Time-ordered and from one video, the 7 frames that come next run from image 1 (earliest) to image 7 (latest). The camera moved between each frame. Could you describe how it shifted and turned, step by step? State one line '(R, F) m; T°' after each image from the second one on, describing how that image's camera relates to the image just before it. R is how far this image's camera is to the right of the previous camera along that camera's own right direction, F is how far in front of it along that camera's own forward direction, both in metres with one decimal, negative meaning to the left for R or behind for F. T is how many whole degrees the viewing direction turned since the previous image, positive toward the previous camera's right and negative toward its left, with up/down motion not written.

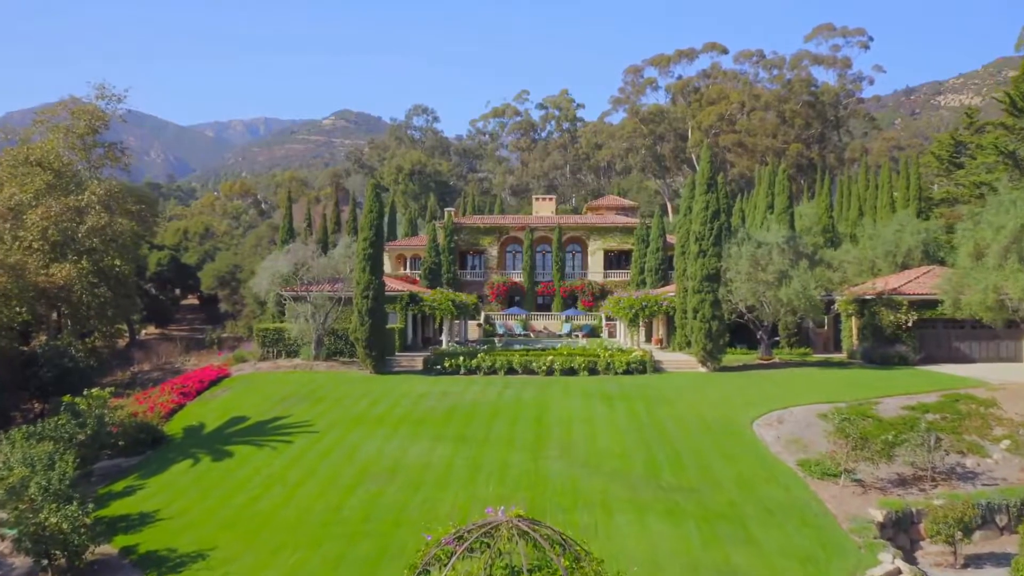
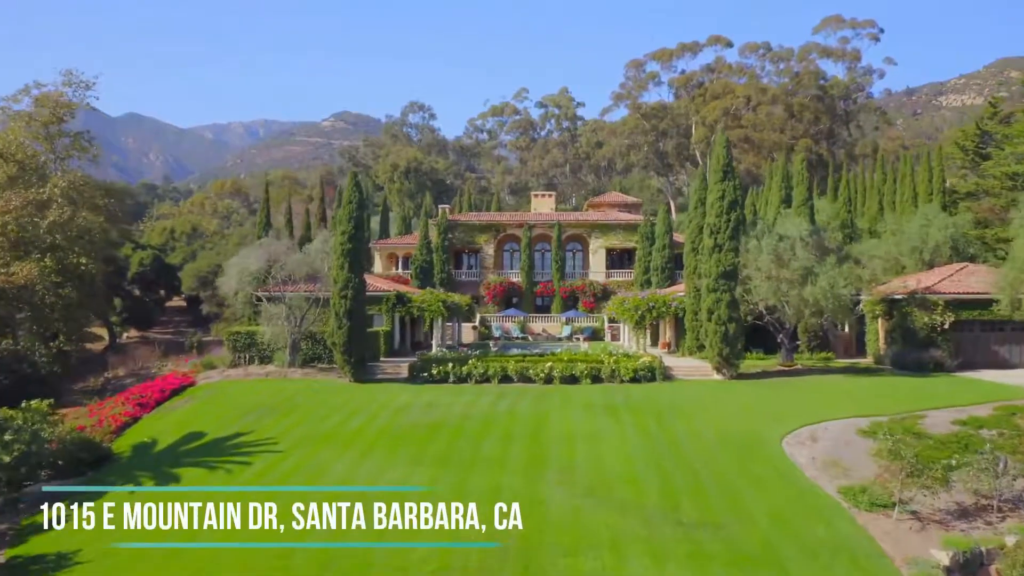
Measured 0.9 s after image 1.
(+0.2, +3.2) m; 0°
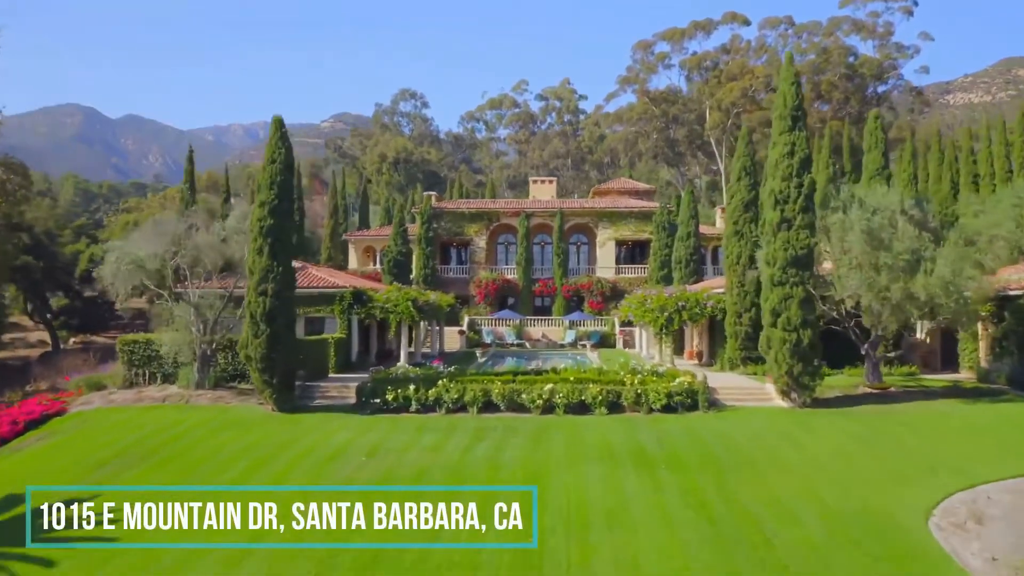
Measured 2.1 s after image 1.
(+0.3, +8.2) m; 0°
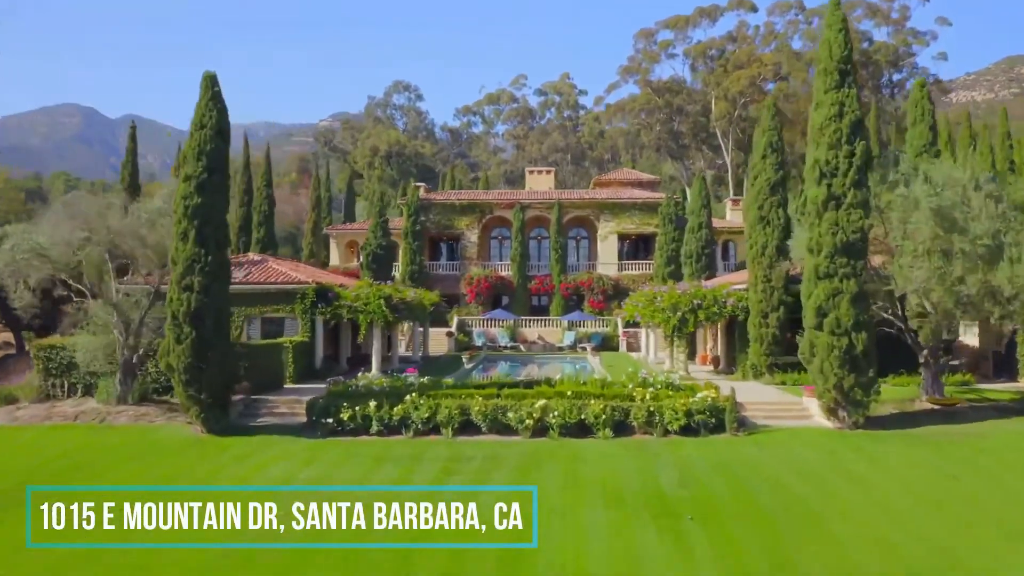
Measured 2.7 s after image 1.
(+0.3, +3.9) m; 0°
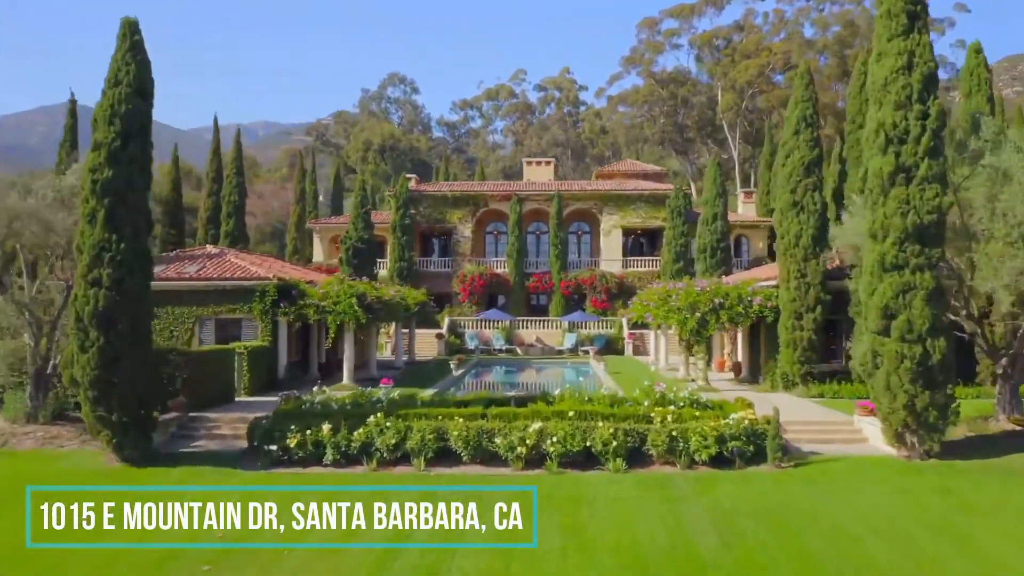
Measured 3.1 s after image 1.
(+0.2, +3.3) m; 0°
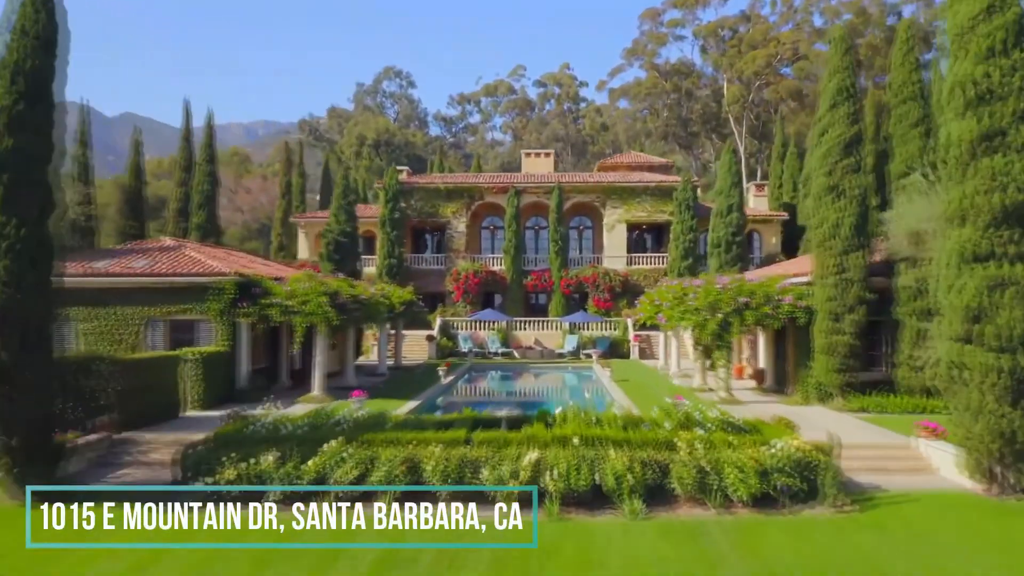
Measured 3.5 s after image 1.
(+0.1, +2.7) m; 0°
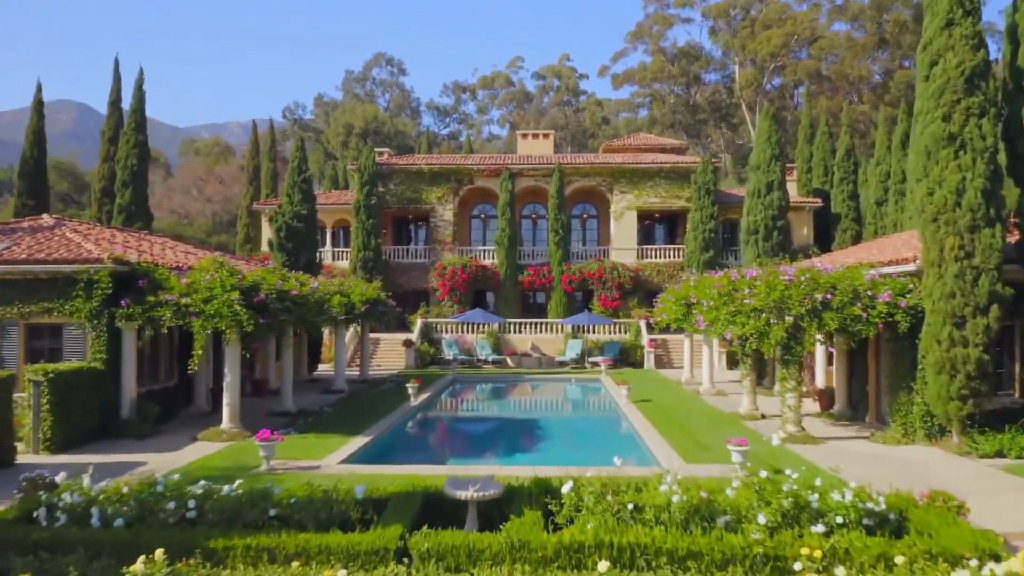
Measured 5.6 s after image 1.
(+0.2, +5.2) m; 0°
